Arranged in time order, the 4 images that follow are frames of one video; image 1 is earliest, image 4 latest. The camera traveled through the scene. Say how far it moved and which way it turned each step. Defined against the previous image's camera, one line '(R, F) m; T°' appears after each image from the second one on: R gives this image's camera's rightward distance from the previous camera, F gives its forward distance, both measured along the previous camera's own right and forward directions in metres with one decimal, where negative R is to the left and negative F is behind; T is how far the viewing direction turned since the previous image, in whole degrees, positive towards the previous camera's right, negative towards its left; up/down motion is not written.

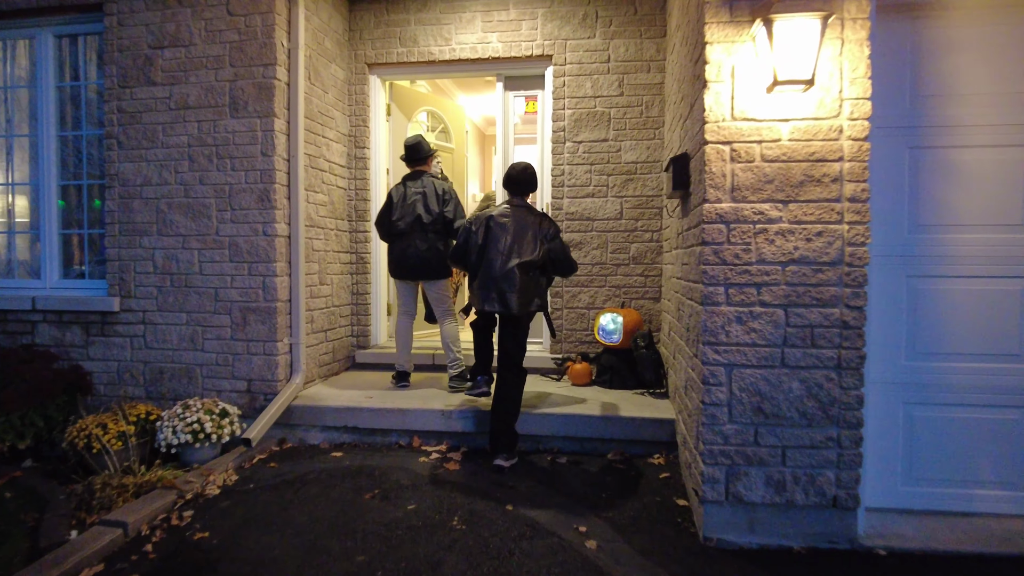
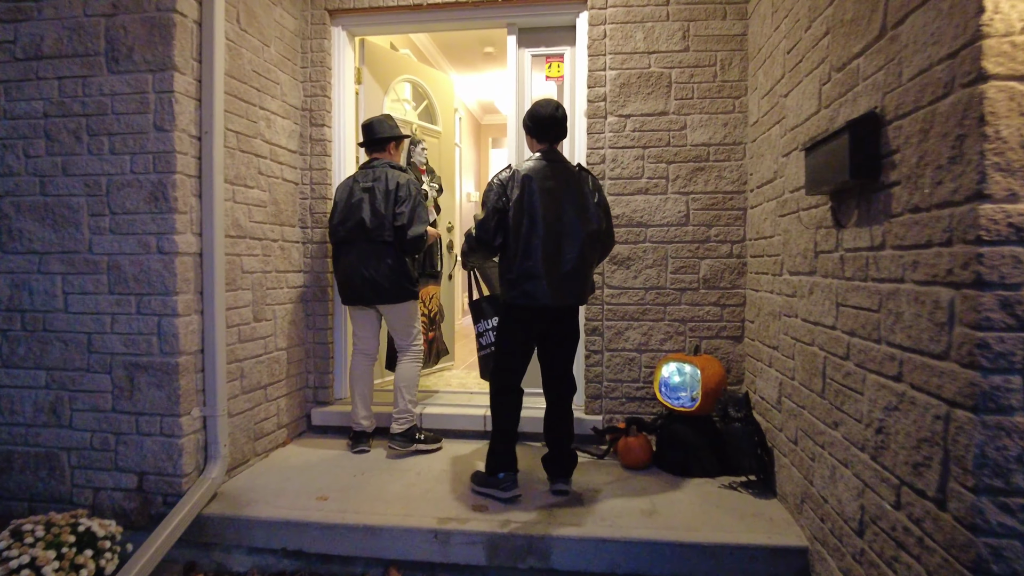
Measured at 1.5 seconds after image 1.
(-0.2, +1.4) m; +1°
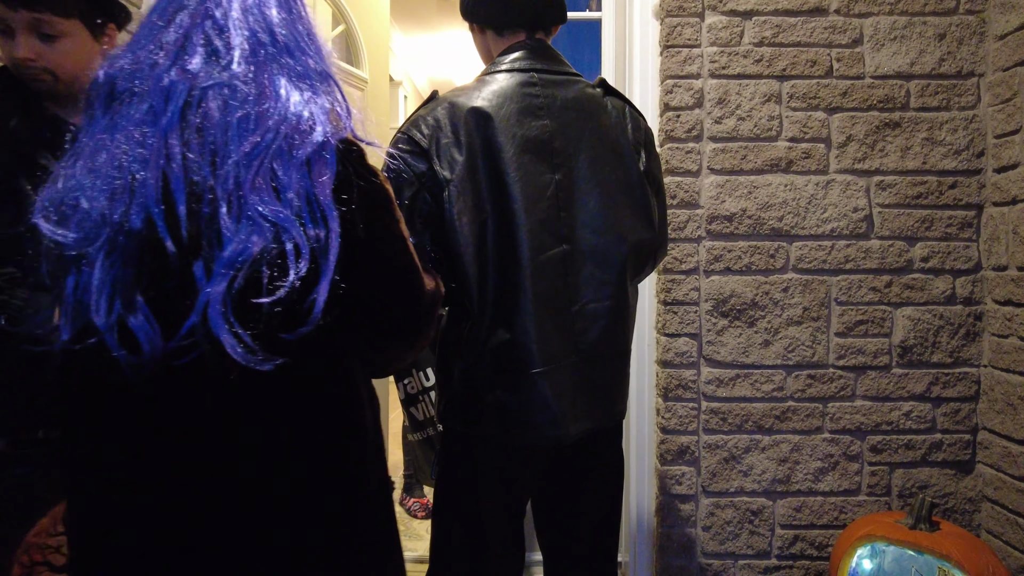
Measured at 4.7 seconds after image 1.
(-0.1, +1.9) m; +5°
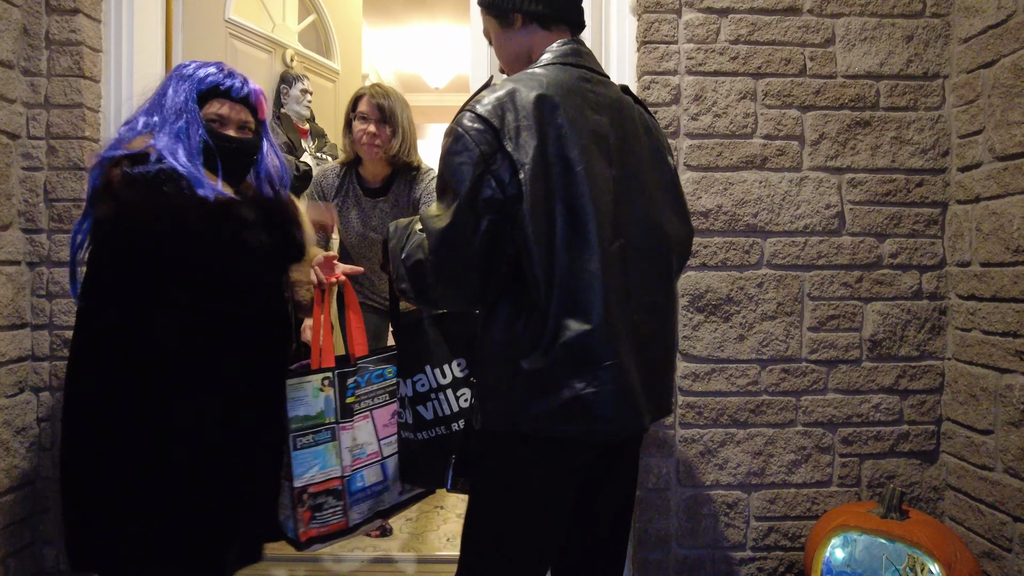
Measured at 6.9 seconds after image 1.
(0.0, 0.0) m; +3°
